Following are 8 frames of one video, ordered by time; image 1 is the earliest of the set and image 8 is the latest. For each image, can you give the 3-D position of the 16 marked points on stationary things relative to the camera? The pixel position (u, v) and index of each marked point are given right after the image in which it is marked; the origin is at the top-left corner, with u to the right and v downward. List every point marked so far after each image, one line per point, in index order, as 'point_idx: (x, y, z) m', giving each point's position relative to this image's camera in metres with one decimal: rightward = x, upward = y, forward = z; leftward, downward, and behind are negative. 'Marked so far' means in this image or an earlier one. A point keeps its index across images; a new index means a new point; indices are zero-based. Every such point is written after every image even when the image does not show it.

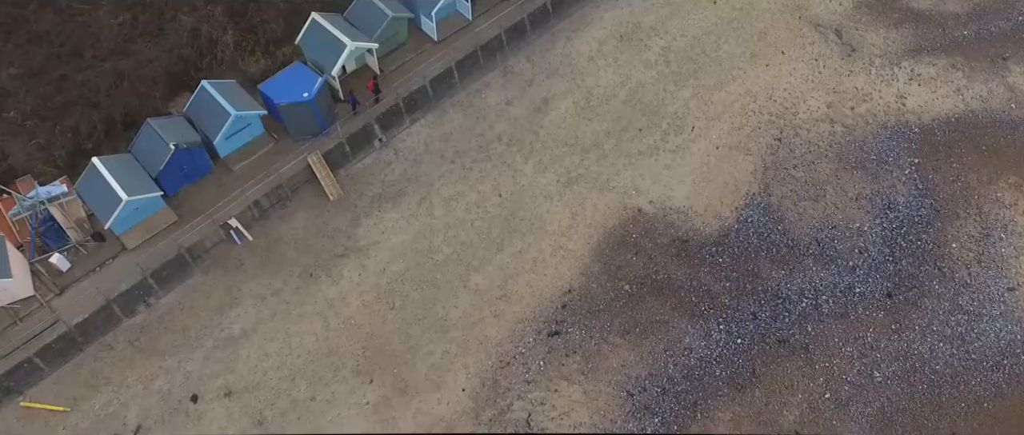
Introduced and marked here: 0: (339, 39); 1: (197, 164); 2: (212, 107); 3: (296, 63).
0: (-5.1, +5.2, +20.0) m
1: (-8.5, +1.5, +18.5) m
2: (-8.1, +3.1, +18.3) m
3: (-6.3, +4.5, +19.9) m
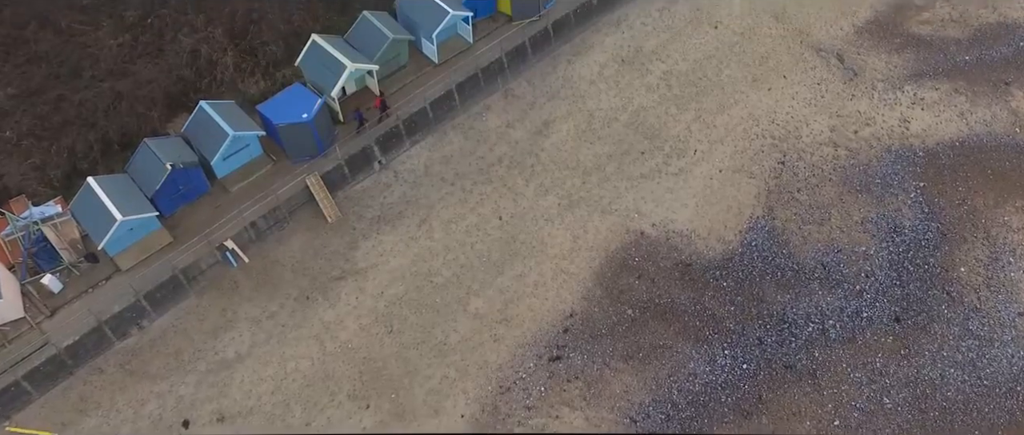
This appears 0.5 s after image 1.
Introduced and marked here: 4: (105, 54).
0: (-5.0, +4.6, +19.9) m
1: (-8.5, +1.0, +18.3) m
2: (-8.1, +2.5, +18.2) m
3: (-6.3, +3.8, +19.8) m
4: (-11.6, +4.7, +19.3) m
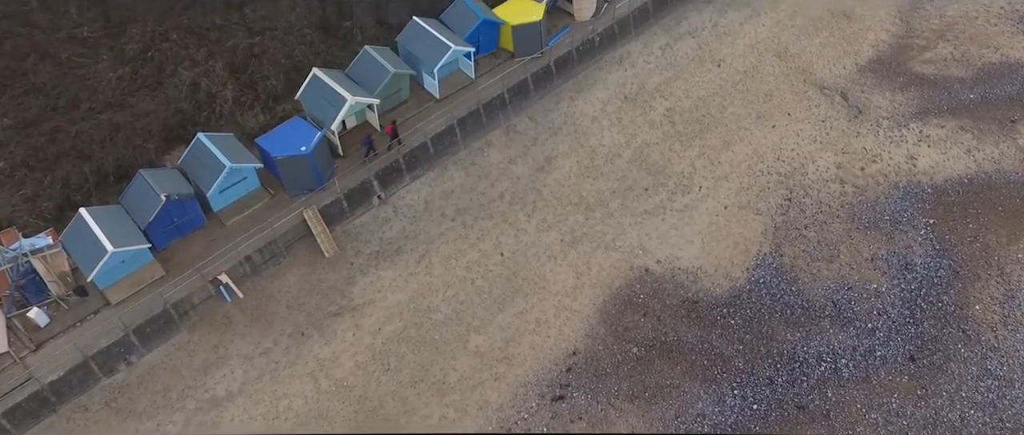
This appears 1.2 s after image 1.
0: (-5.0, +3.6, +19.8) m
1: (-8.5, +0.1, +18.0) m
2: (-8.0, +1.6, +18.0) m
3: (-6.2, +2.8, +19.7) m
4: (-11.5, +3.8, +19.2) m
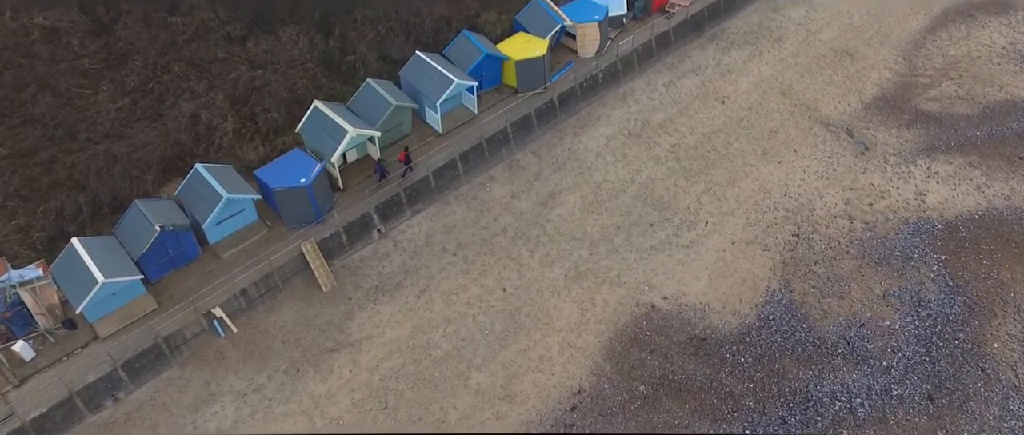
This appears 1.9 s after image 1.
0: (-4.9, +2.6, +19.7) m
1: (-8.4, -0.8, +17.7) m
2: (-8.0, +0.8, +17.8) m
3: (-6.2, +1.9, +19.5) m
4: (-11.5, +2.8, +19.1) m
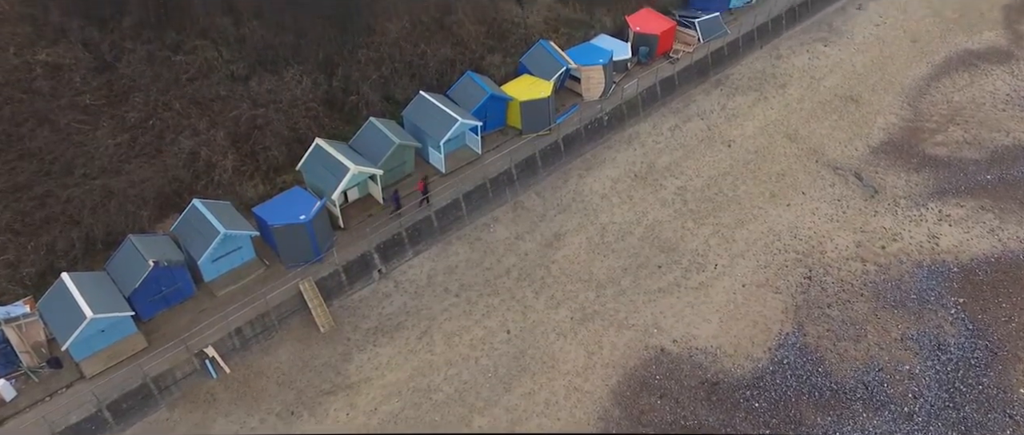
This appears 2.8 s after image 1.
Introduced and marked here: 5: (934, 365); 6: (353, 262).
0: (-4.8, +1.5, +19.4) m
1: (-8.4, -1.7, +17.2) m
2: (-7.9, -0.2, +17.4) m
3: (-6.0, +0.8, +19.2) m
4: (-11.3, +1.8, +18.9) m
5: (+12.0, -4.2, +19.4) m
6: (-4.5, -1.3, +19.4) m
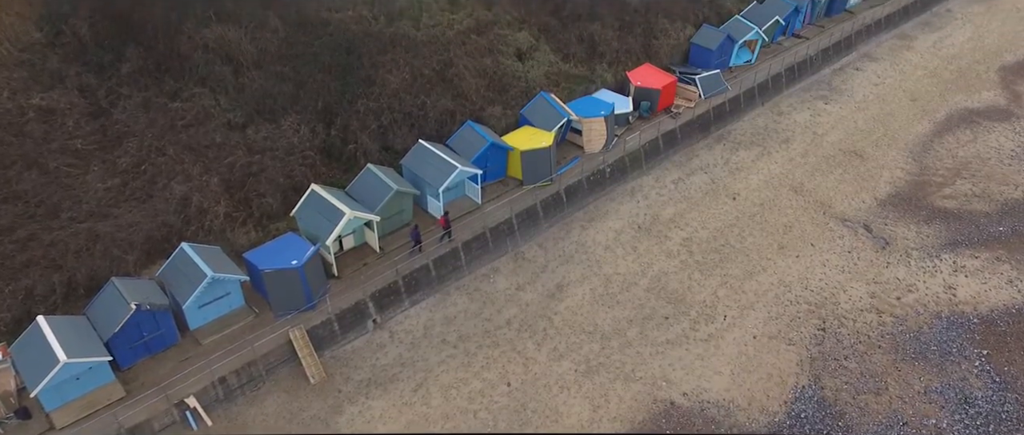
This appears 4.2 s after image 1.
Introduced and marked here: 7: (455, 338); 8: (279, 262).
0: (-4.8, +0.2, +18.9) m
1: (-8.4, -2.8, +16.4) m
2: (-7.9, -1.3, +16.8) m
3: (-6.1, -0.5, +18.6) m
4: (-11.4, +0.5, +18.5) m
5: (+12.0, -5.3, +18.2) m
6: (-4.5, -2.5, +18.6) m
7: (-1.6, -3.4, +19.5) m
8: (-6.0, -1.2, +17.6) m
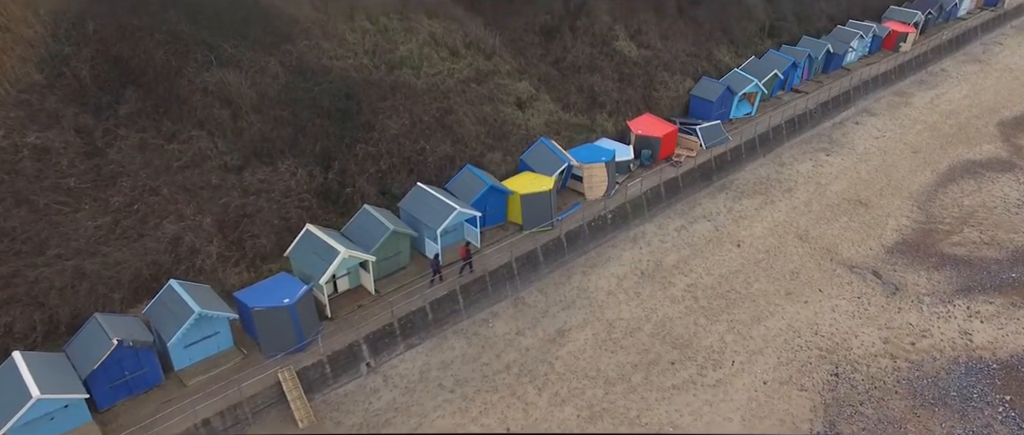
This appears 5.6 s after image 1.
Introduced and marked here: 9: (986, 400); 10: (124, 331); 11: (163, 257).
0: (-4.9, -0.8, +18.6) m
1: (-8.4, -3.6, +15.8) m
2: (-8.0, -2.2, +16.3) m
3: (-6.1, -1.5, +18.2) m
4: (-11.4, -0.6, +18.2) m
5: (+12.0, -6.1, +17.2) m
6: (-4.5, -3.6, +18.0) m
7: (-1.7, -4.5, +18.7) m
8: (-6.0, -2.1, +17.1) m
9: (+13.4, -4.9, +19.3) m
10: (-8.7, -2.8, +15.5) m
11: (-9.2, -1.2, +18.2) m
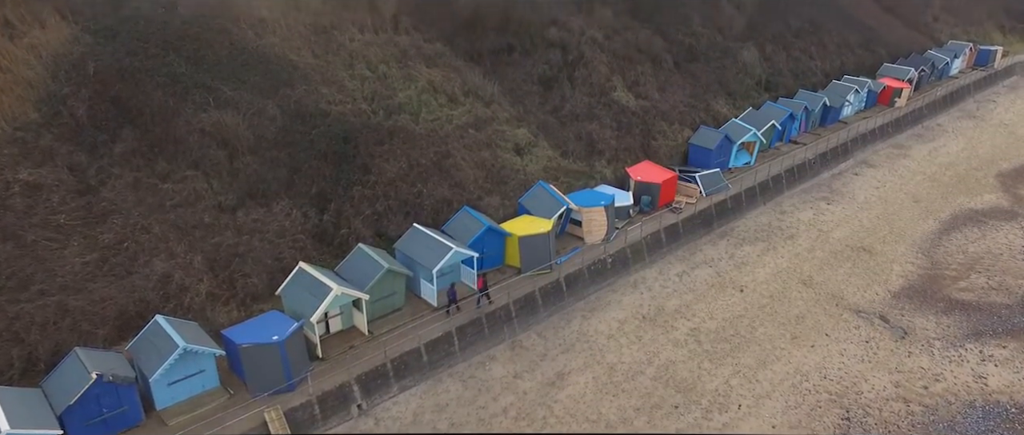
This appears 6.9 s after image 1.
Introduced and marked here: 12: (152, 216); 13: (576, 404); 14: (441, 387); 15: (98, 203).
0: (-5.0, -1.8, +18.2) m
1: (-8.5, -4.4, +15.2) m
2: (-8.1, -3.0, +15.8) m
3: (-6.2, -2.5, +17.8) m
4: (-11.5, -1.6, +17.9) m
5: (+11.9, -6.8, +16.3) m
6: (-4.6, -4.5, +17.3) m
7: (-1.7, -5.4, +18.0) m
8: (-6.1, -3.0, +16.6) m
9: (+13.3, -5.8, +18.5) m
10: (-8.8, -3.5, +15.0) m
11: (-9.3, -2.2, +17.8) m
12: (-10.4, -0.1, +19.8) m
13: (+1.8, -5.2, +19.4) m
14: (-2.0, -4.8, +19.4) m
15: (-11.8, +0.4, +19.7) m
